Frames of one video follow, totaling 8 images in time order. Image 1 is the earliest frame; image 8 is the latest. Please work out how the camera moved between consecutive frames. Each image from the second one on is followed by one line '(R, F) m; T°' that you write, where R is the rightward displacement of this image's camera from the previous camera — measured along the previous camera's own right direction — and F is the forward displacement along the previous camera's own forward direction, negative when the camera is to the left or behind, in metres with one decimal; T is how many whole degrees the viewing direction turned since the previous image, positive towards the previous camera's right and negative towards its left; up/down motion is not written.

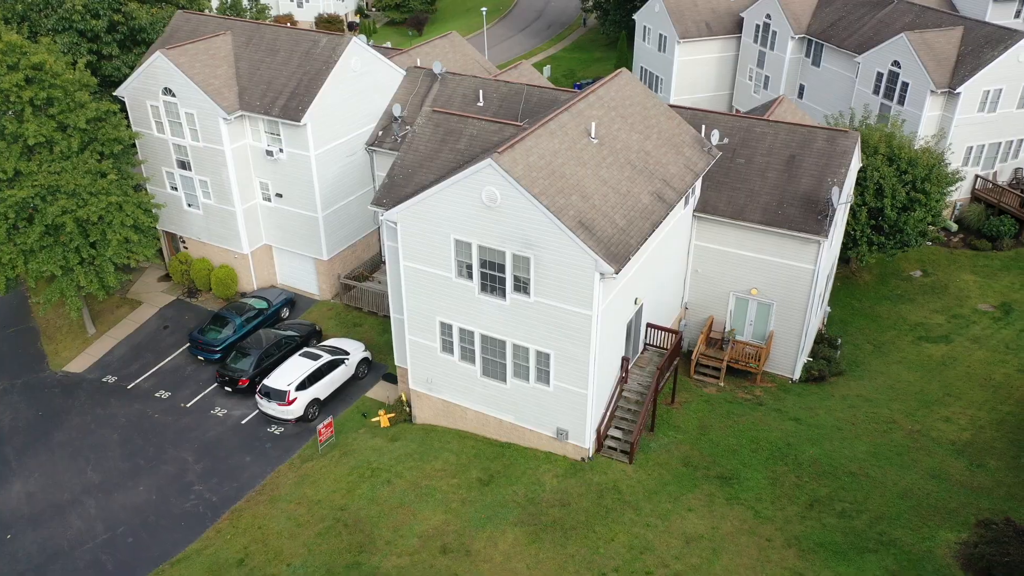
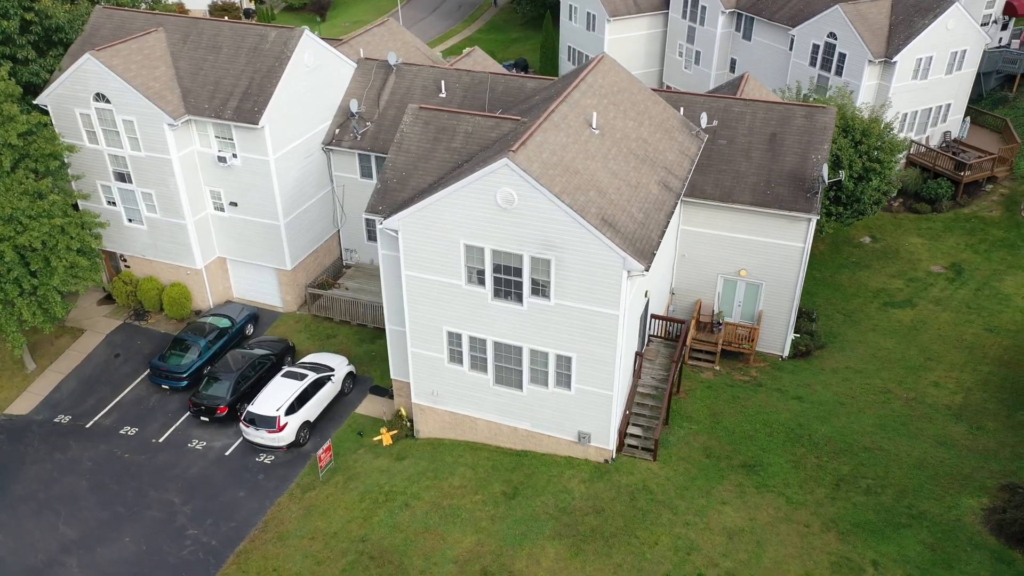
(-2.8, +1.2) m; +7°
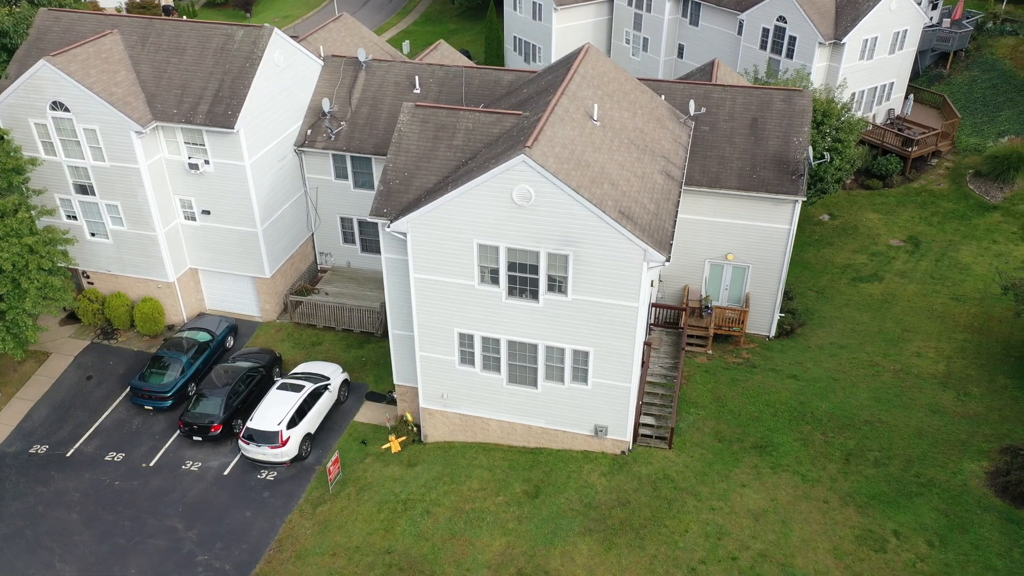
(-2.1, +0.4) m; +5°
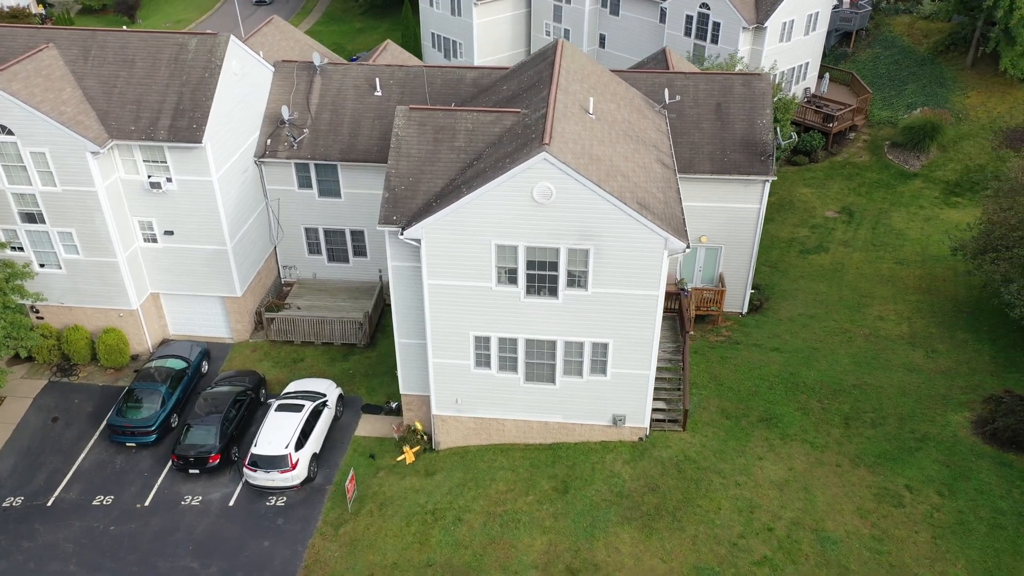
(-3.0, +0.3) m; +7°
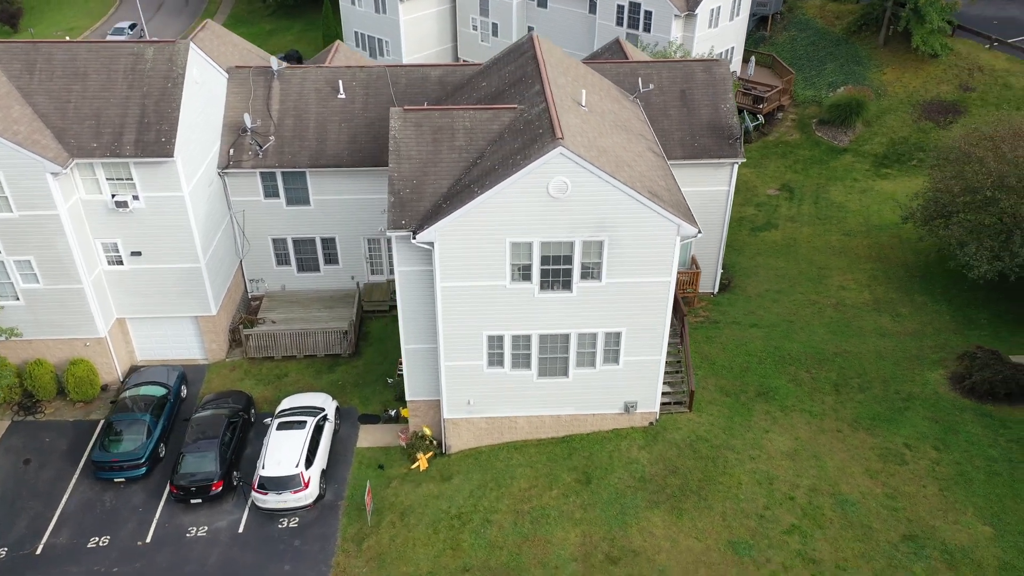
(-2.7, +0.2) m; +7°
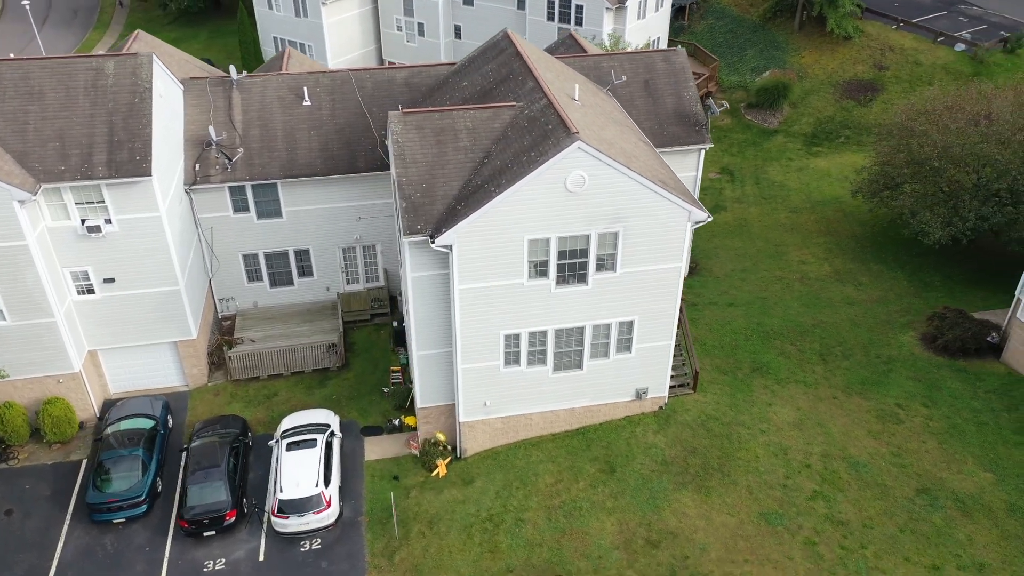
(-2.8, +0.2) m; +7°
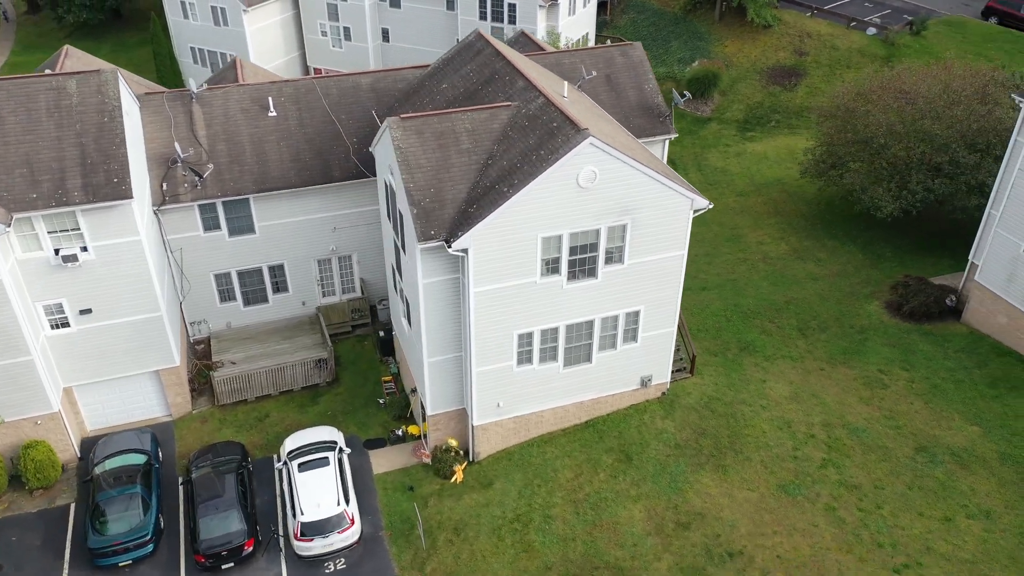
(-2.6, +0.1) m; +7°
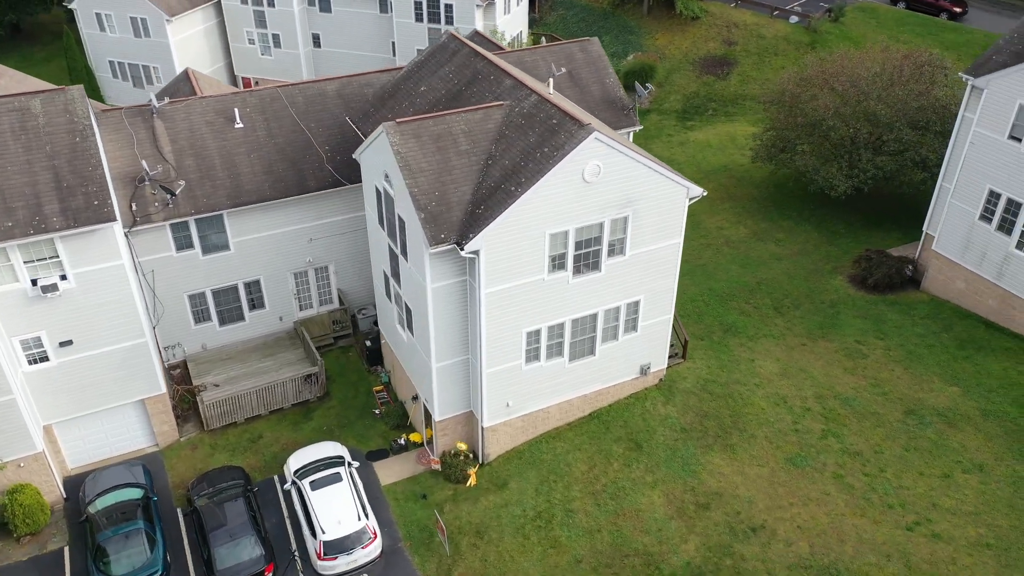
(-2.3, +0.1) m; +6°
